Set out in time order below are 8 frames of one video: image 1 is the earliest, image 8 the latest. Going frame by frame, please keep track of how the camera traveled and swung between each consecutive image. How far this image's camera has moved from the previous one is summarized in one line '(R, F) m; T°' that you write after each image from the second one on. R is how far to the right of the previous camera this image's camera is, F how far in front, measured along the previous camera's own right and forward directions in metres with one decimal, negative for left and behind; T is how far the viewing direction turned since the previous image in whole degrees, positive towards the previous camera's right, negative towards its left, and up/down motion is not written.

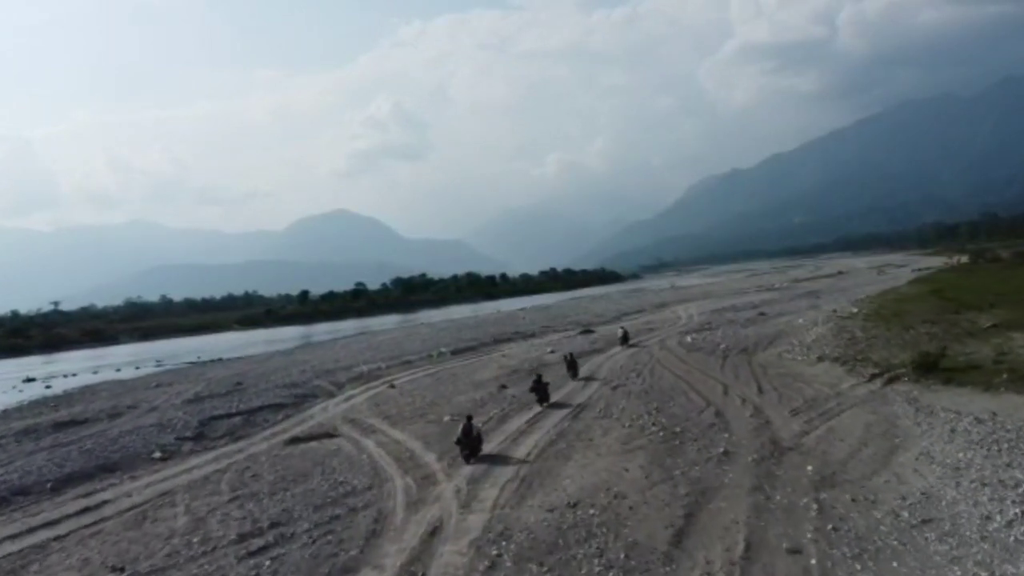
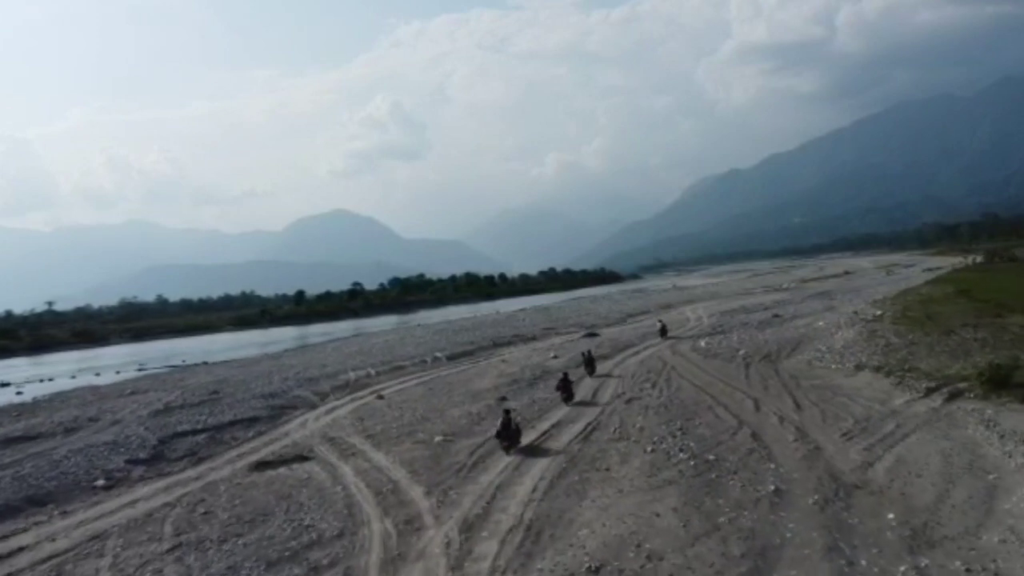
(-0.1, +3.2) m; 0°
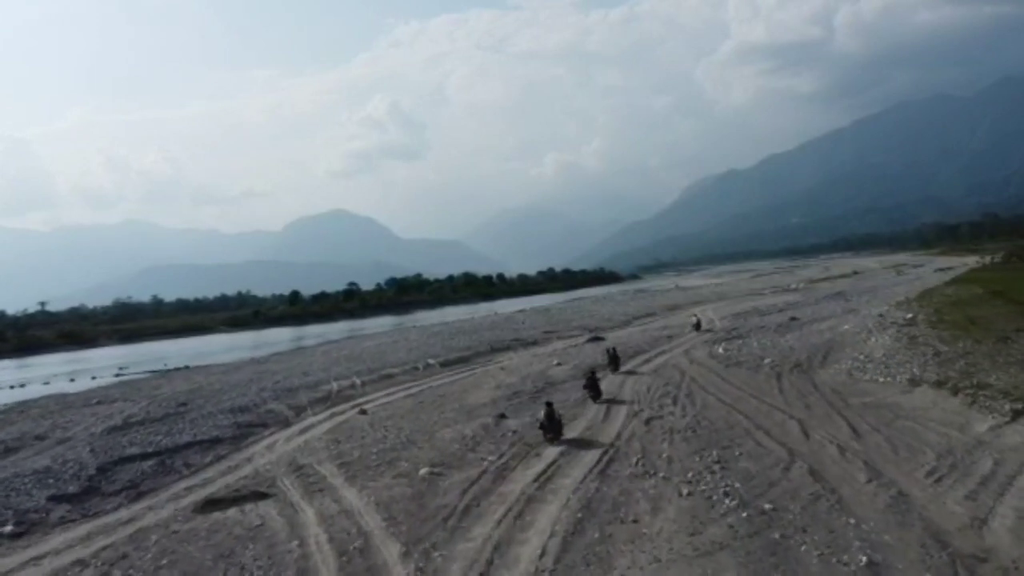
(0.0, +3.6) m; 0°
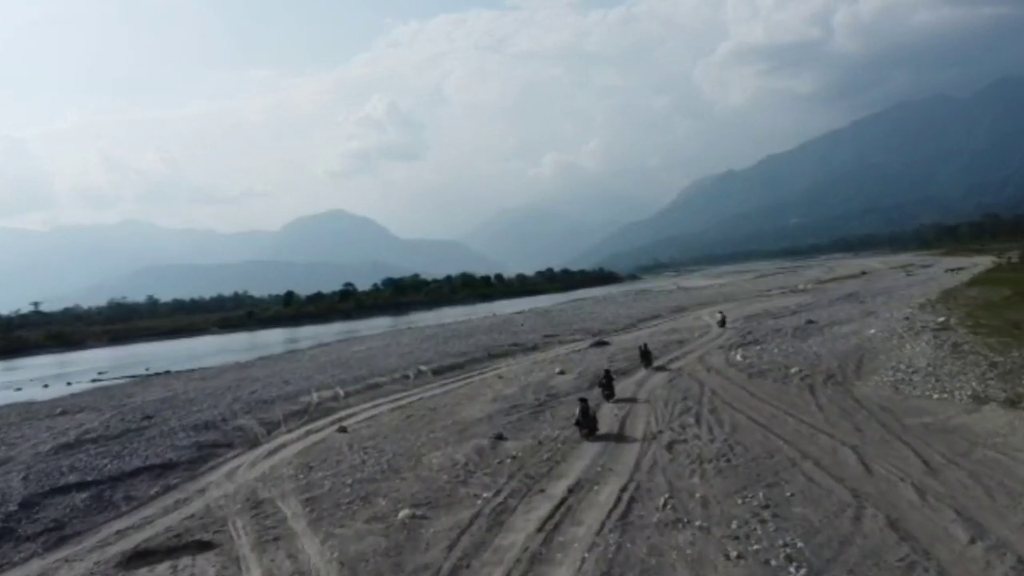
(0.0, +3.2) m; 0°
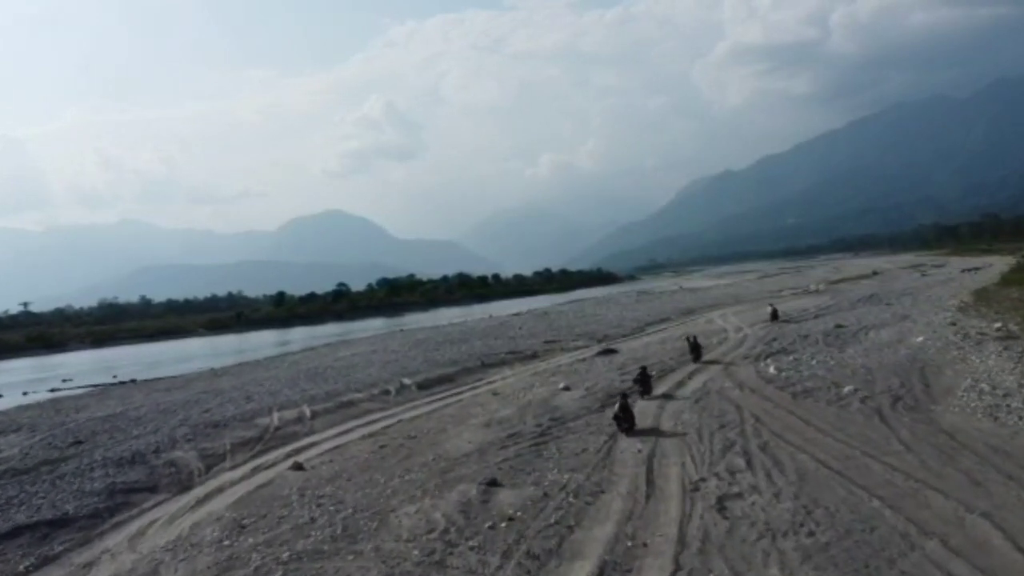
(0.0, +4.8) m; 0°
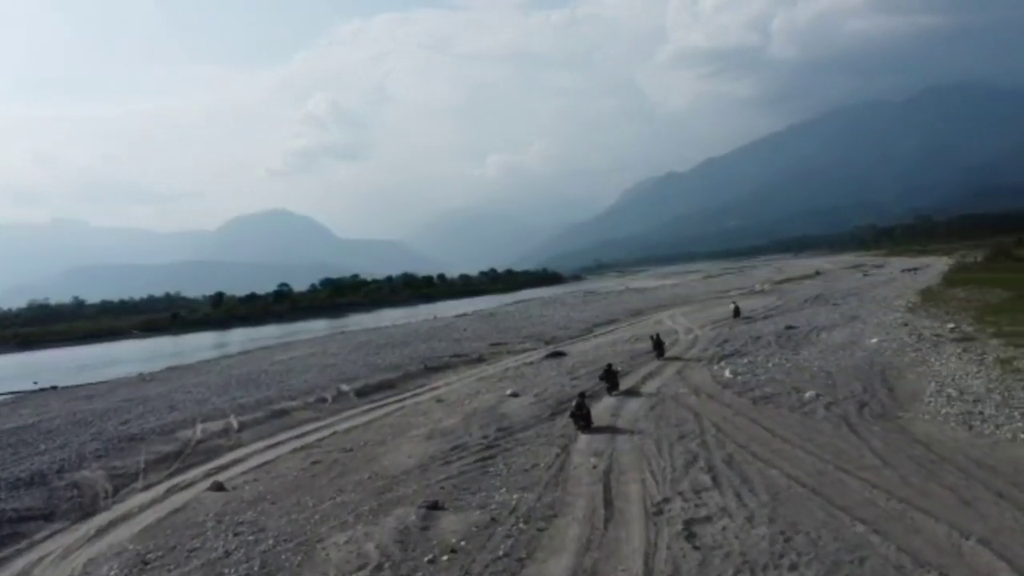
(0.0, +1.6) m; +4°
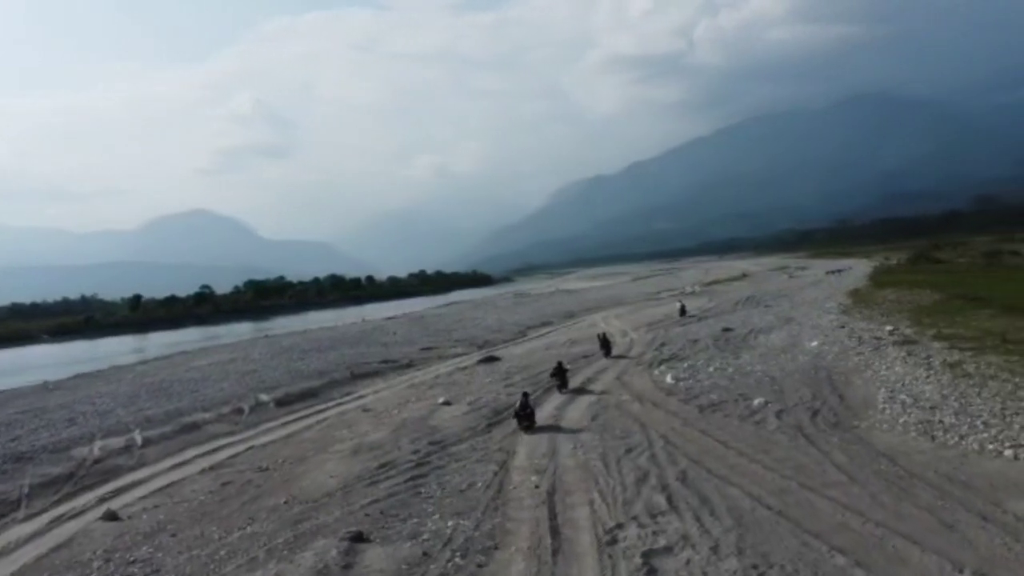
(-0.1, +1.6) m; +5°
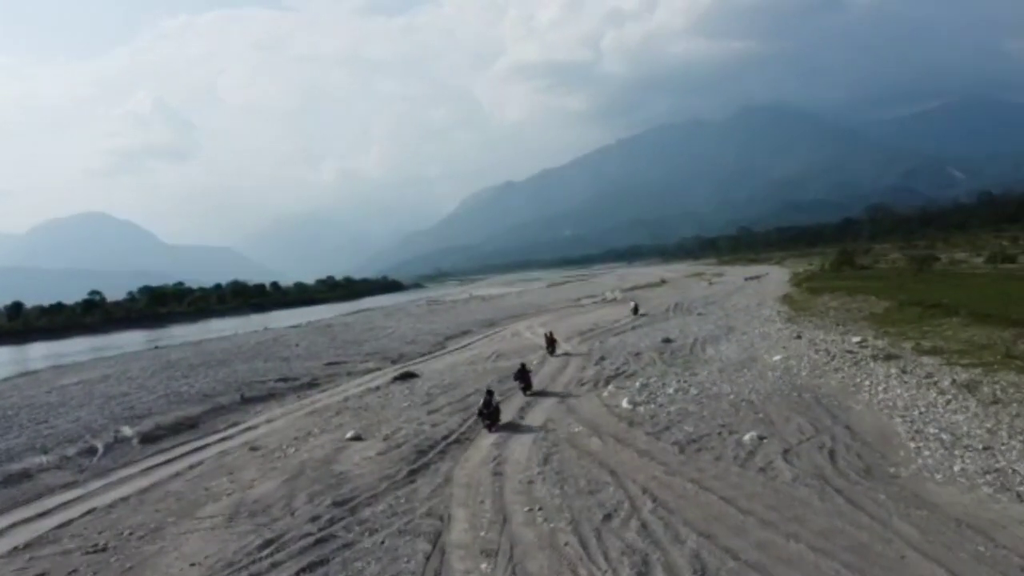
(-0.4, +4.8) m; +6°
